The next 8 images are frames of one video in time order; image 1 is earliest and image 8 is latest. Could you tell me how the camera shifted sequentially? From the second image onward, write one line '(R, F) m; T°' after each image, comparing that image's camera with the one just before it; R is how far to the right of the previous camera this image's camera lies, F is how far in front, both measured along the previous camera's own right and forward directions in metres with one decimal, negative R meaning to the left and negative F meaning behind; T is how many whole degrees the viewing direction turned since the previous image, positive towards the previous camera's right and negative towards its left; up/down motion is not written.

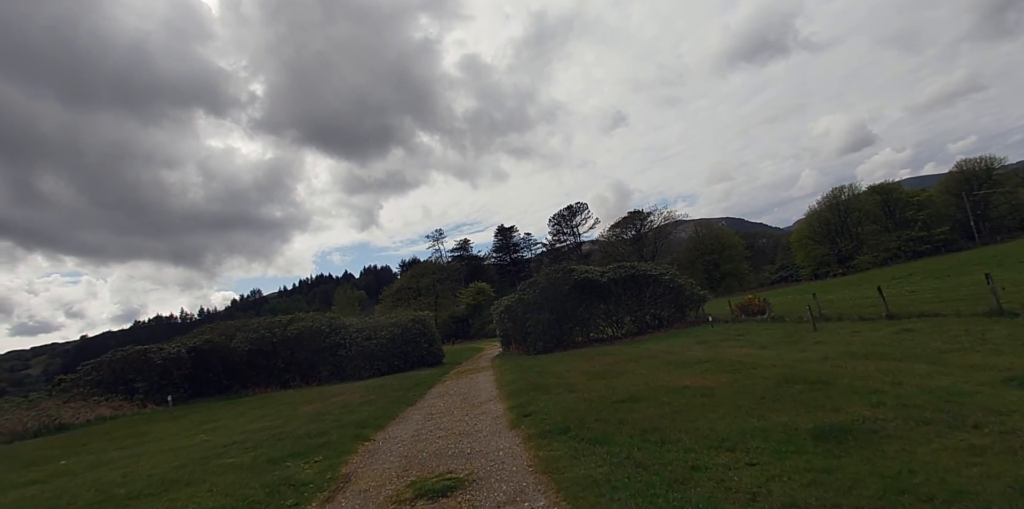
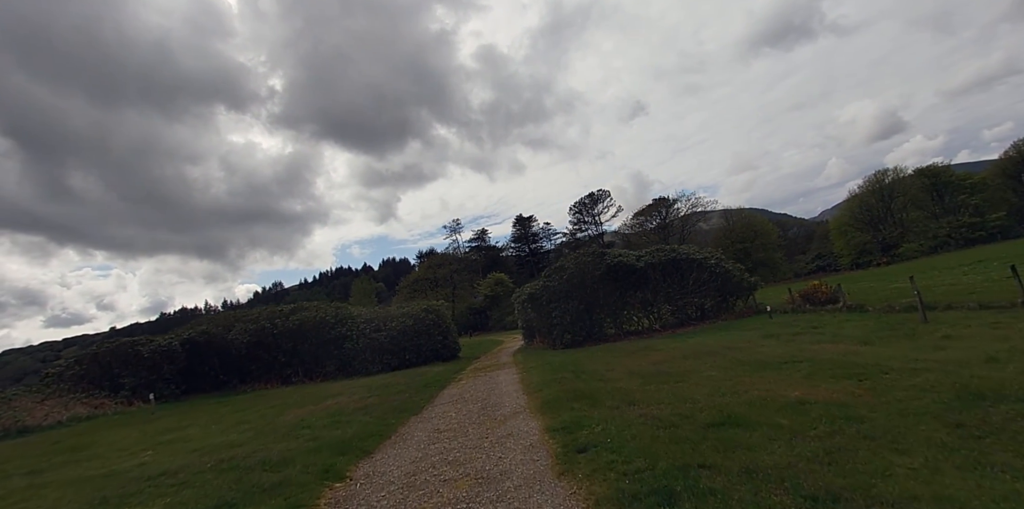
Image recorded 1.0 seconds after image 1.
(-0.4, +3.6) m; -2°
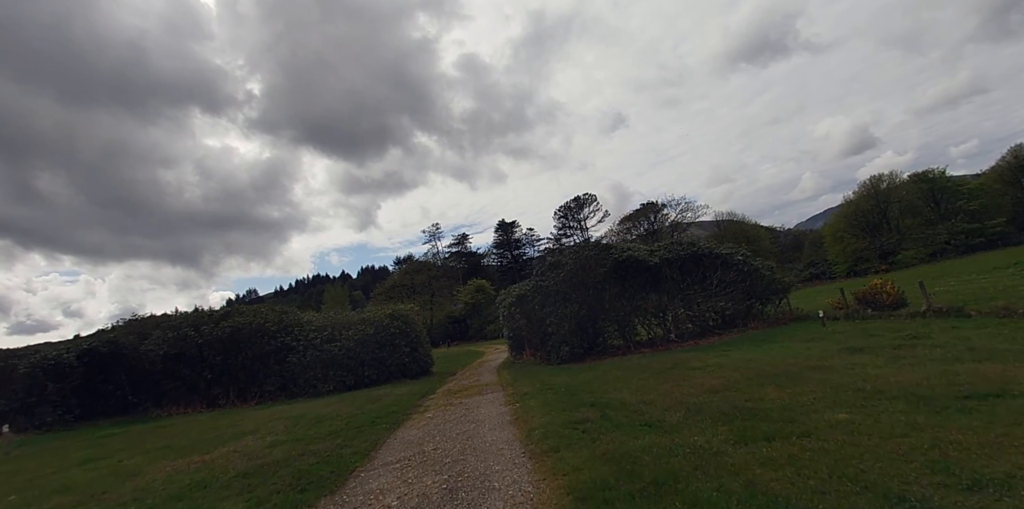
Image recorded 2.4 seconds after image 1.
(-0.2, +5.3) m; +2°
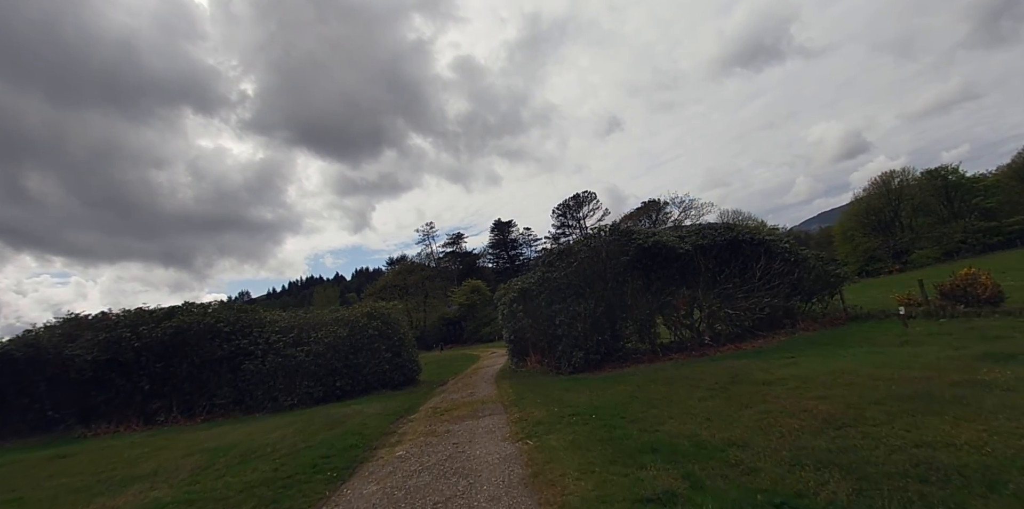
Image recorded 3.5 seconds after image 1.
(-0.3, +3.9) m; +1°
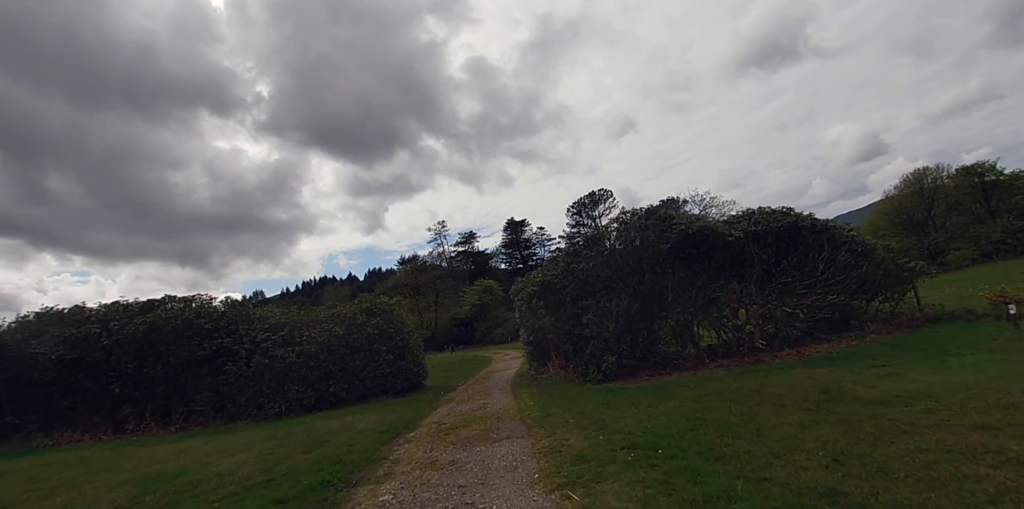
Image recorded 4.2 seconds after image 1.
(-0.3, +2.6) m; -1°
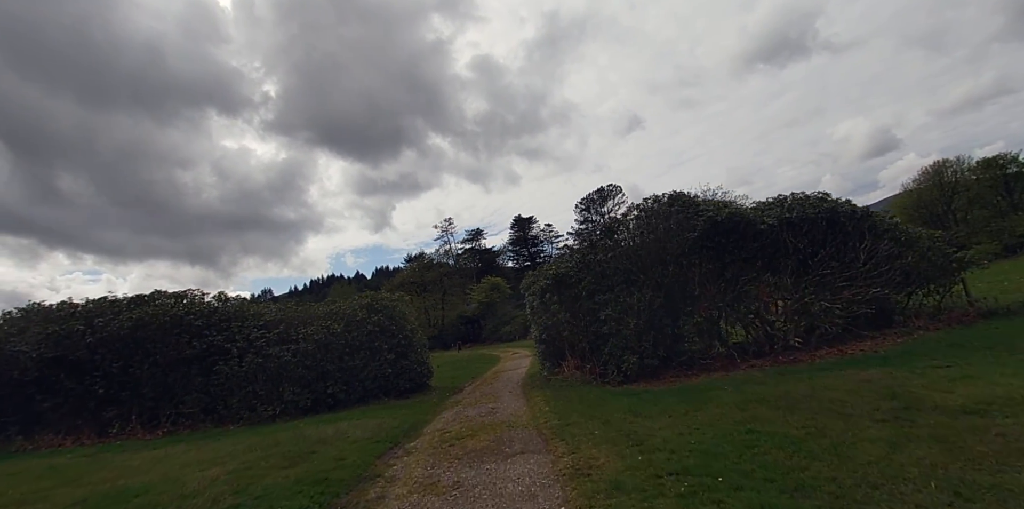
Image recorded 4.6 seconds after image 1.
(-0.1, +1.3) m; -1°
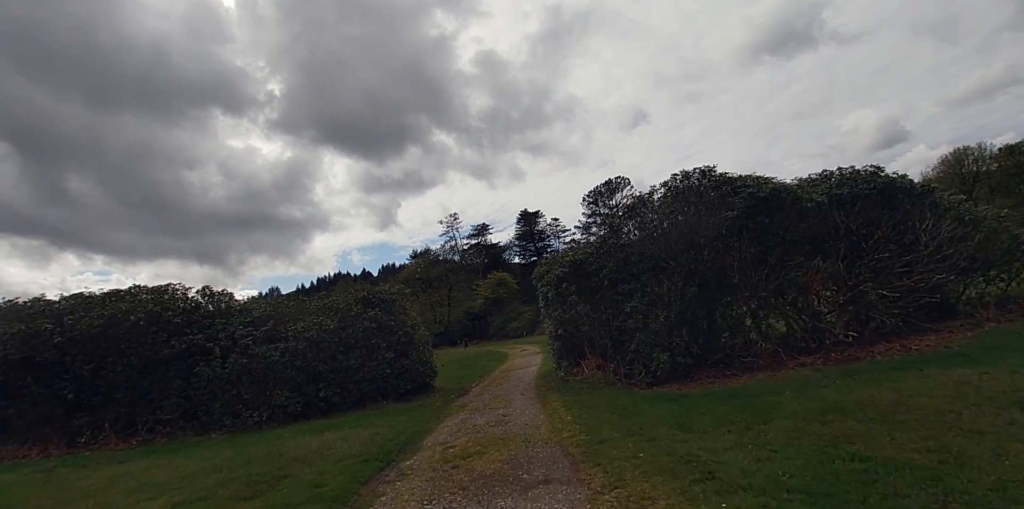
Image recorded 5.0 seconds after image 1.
(-0.1, +1.7) m; -1°
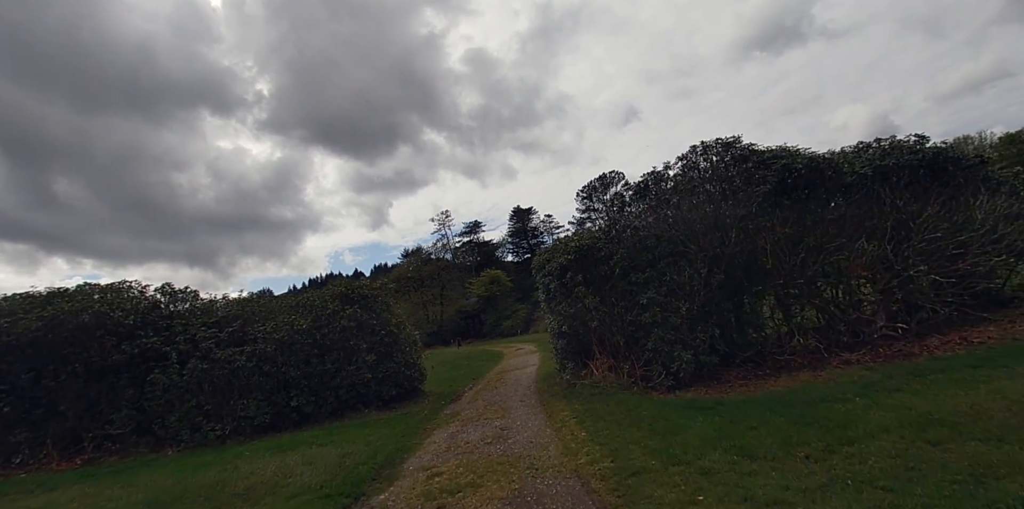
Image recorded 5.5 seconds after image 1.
(-0.1, +1.7) m; +1°
